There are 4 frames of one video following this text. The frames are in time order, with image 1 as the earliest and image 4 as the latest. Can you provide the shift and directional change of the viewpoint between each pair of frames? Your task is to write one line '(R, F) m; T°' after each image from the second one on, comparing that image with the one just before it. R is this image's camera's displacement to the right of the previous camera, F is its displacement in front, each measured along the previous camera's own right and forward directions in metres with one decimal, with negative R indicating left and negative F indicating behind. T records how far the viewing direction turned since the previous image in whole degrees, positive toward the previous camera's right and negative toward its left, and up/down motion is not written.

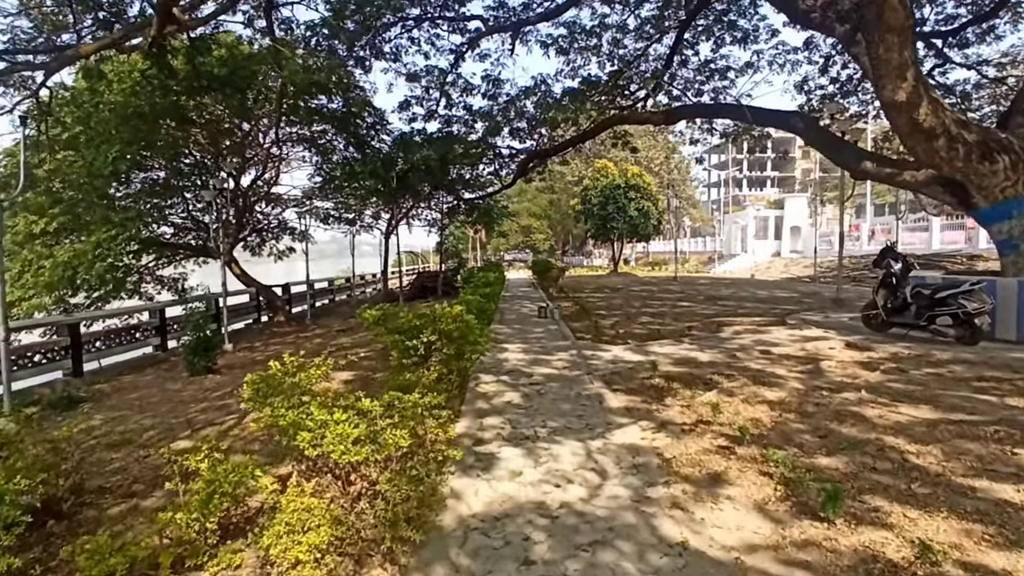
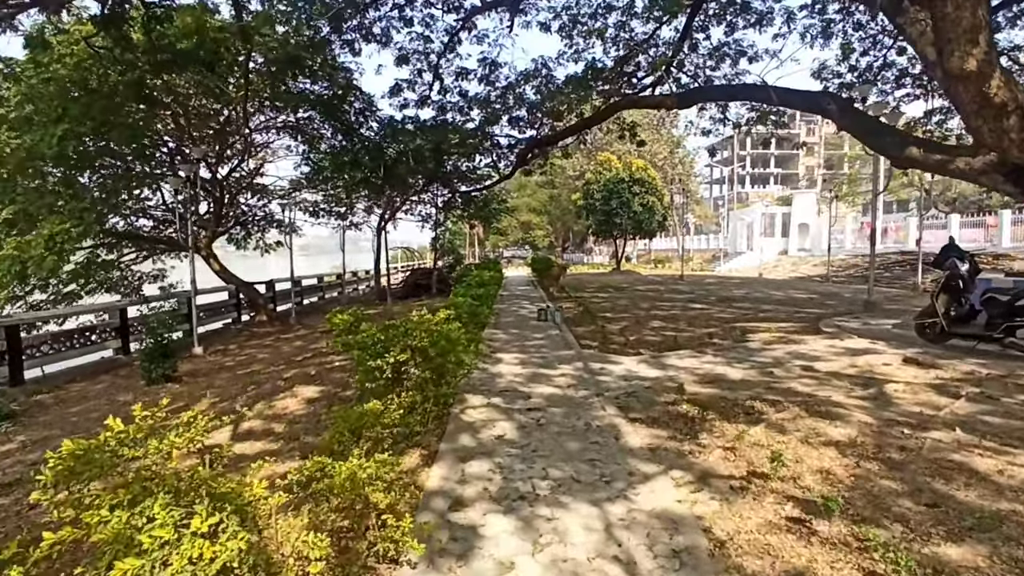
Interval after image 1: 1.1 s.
(0.0, +0.9) m; 0°
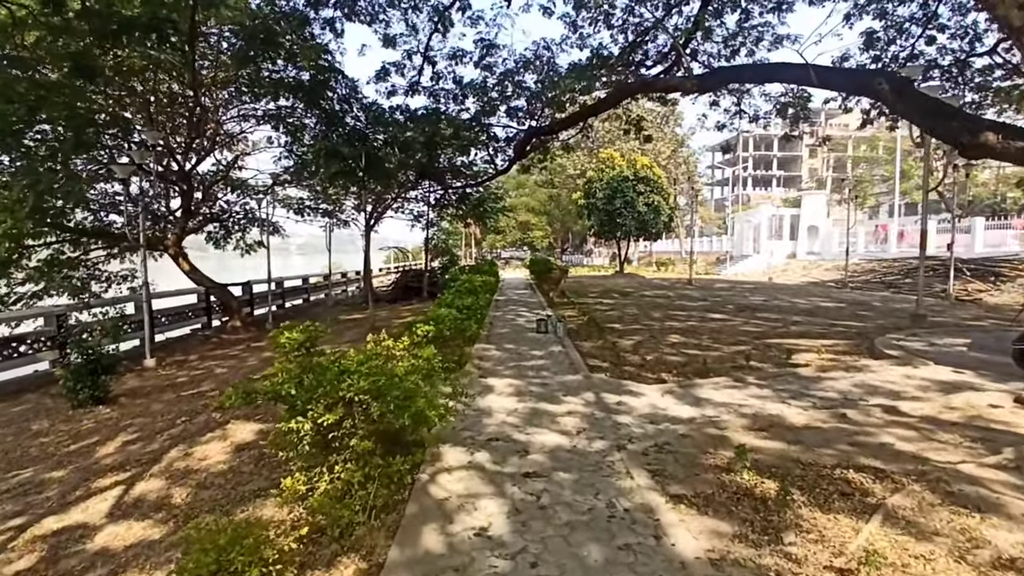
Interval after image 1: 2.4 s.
(0.0, +1.2) m; 0°
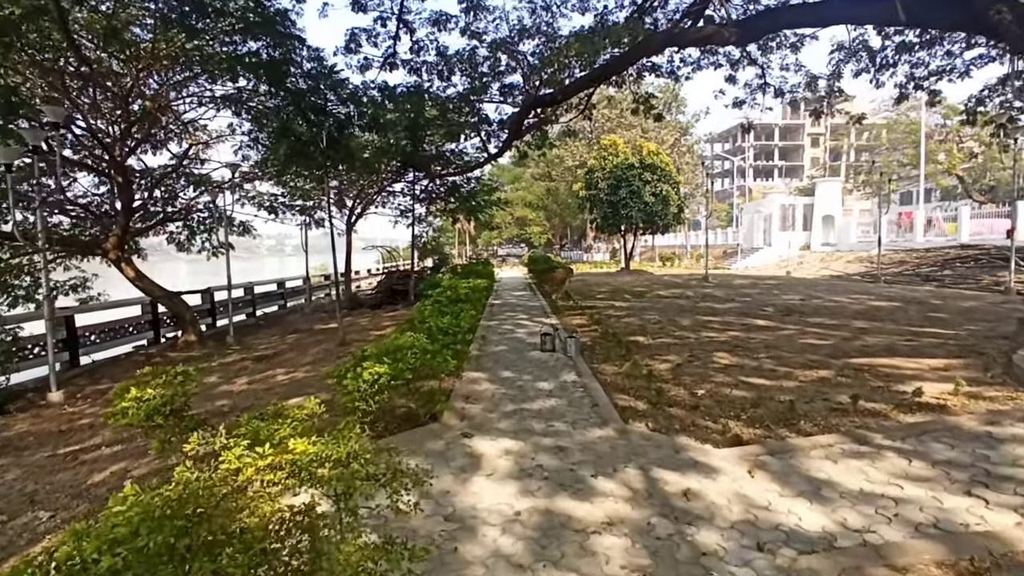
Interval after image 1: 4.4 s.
(0.0, +1.7) m; 0°
